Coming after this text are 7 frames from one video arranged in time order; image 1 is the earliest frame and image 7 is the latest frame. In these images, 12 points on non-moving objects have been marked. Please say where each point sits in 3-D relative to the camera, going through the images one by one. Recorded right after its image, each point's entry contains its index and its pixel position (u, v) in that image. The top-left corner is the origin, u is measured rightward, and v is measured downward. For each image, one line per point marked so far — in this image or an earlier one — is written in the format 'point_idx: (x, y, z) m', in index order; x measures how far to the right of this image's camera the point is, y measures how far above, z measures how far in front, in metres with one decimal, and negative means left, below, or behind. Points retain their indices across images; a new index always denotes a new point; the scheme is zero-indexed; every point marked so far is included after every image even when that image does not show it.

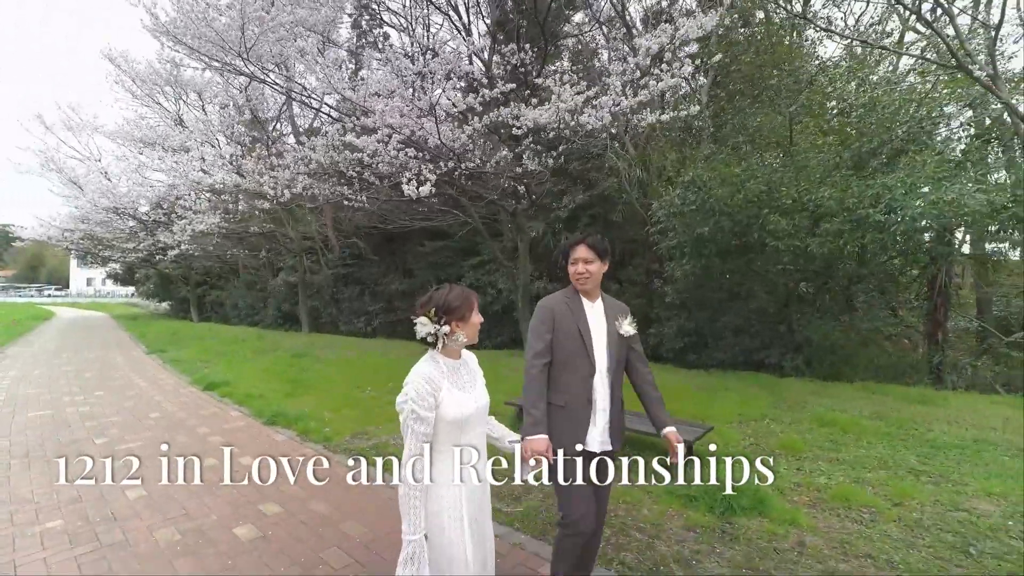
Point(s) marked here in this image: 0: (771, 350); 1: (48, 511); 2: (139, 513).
0: (+5.1, -1.2, +8.9) m
1: (-3.0, -1.4, +2.9) m
2: (-2.4, -1.4, +2.9) m
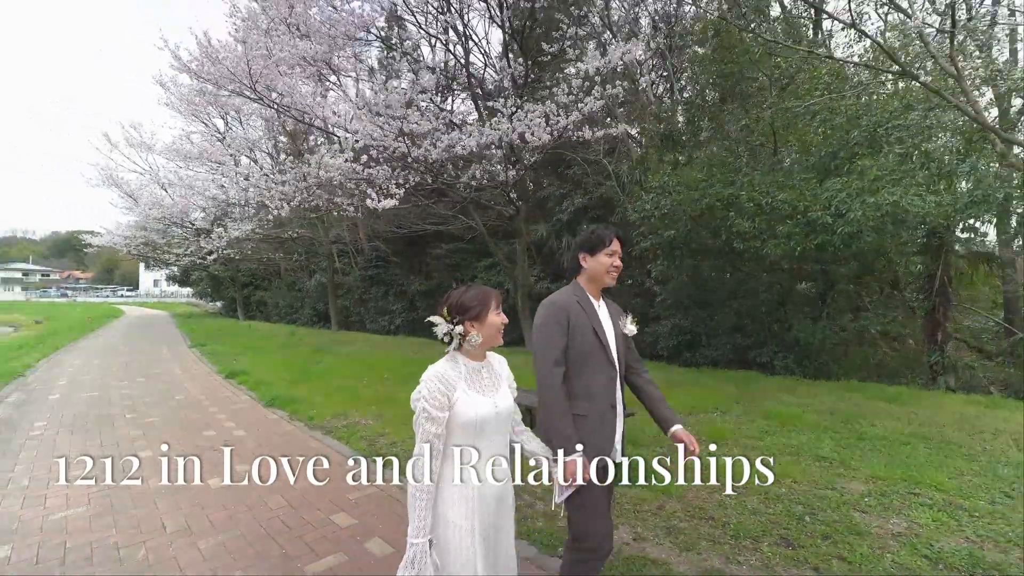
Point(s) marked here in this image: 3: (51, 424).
0: (+5.0, -1.2, +9.0) m
1: (-3.6, -1.5, +3.7) m
2: (-3.0, -1.4, +3.7) m
3: (-5.1, -1.5, +5.0) m
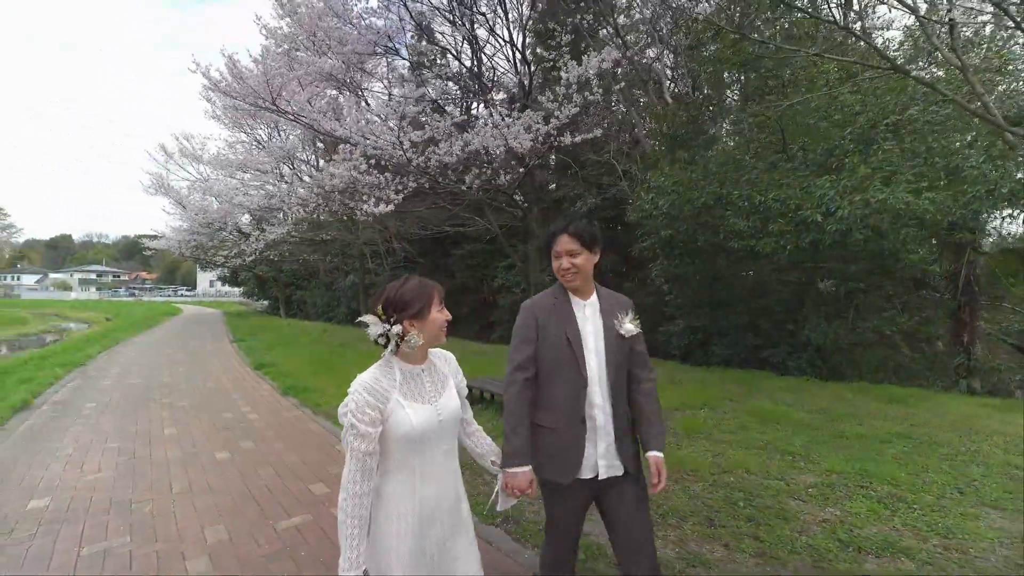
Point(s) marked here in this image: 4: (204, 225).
0: (+5.2, -1.2, +8.9) m
1: (-3.8, -1.4, +4.3) m
2: (-3.2, -1.4, +4.2) m
3: (-5.2, -1.5, +5.7) m
4: (-10.9, +2.2, +16.0) m
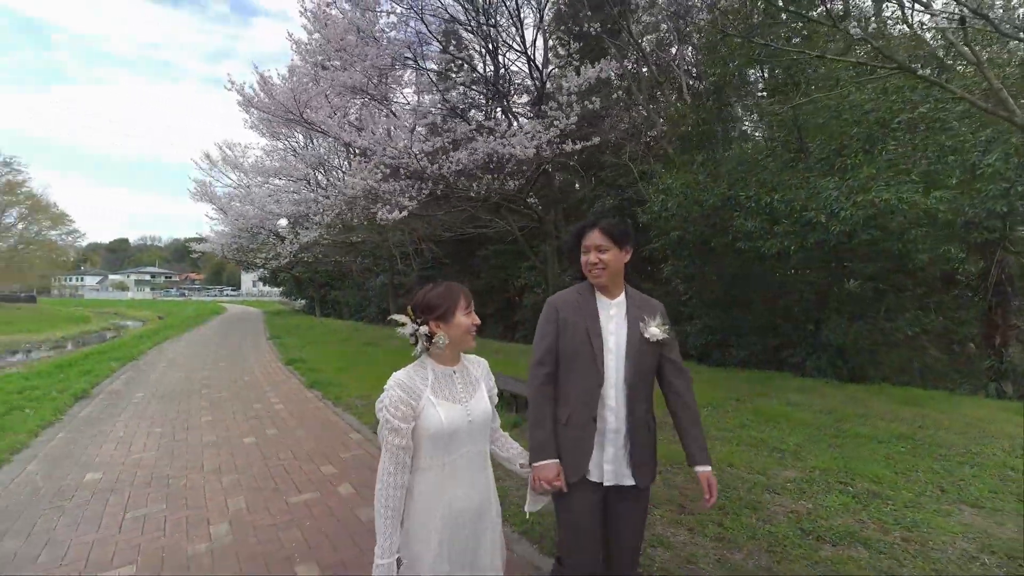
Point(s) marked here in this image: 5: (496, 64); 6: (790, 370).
0: (+5.5, -1.2, +8.8) m
1: (-3.8, -1.5, +4.9) m
2: (-3.2, -1.4, +4.7) m
3: (-5.0, -1.5, +6.3) m
4: (-10.0, +2.2, +17.0) m
5: (-0.4, +5.0, +10.4) m
6: (+5.4, -1.6, +8.9) m
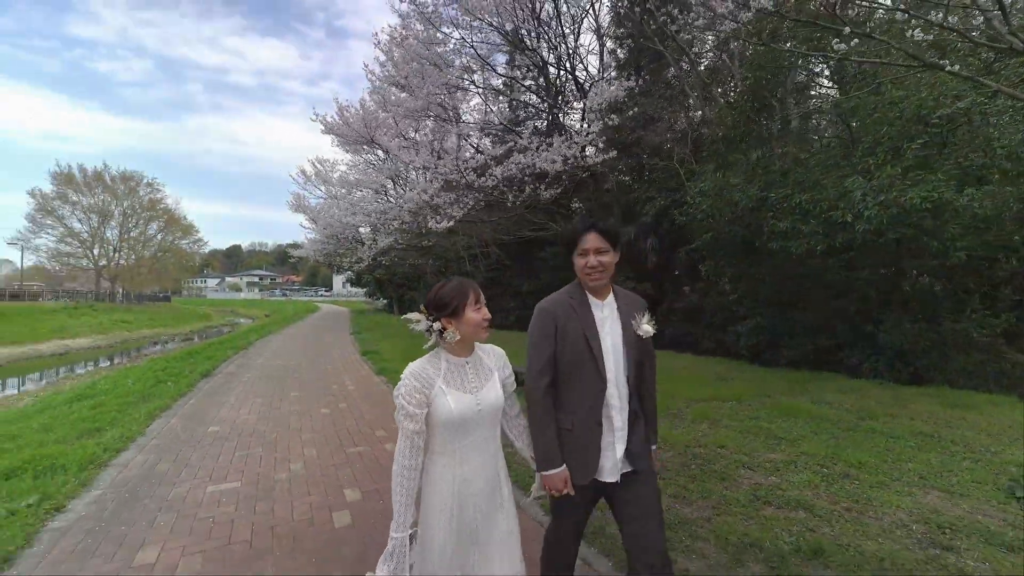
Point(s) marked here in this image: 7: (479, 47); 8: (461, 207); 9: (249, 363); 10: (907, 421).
0: (+6.4, -1.2, +8.5) m
1: (-3.4, -1.5, +6.1) m
2: (-2.9, -1.5, +5.9) m
3: (-4.4, -1.5, +7.8) m
4: (-7.6, +2.1, +19.1) m
5: (+0.8, +5.0, +11.0) m
6: (+6.3, -1.6, +8.6) m
7: (-0.9, +5.9, +11.1) m
8: (-1.4, +2.0, +11.5) m
9: (-5.4, -1.5, +9.4) m
10: (+4.2, -1.4, +4.8) m
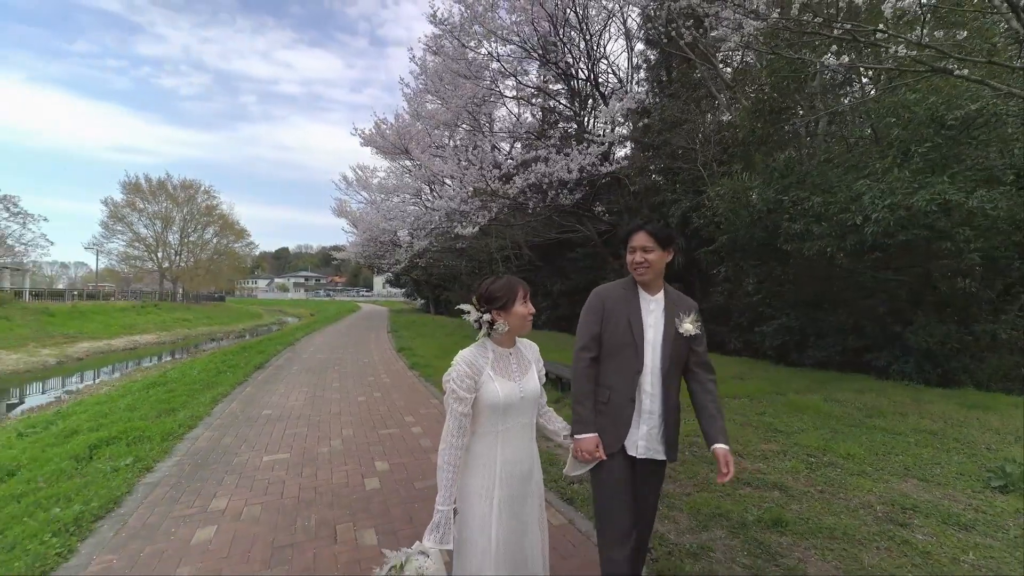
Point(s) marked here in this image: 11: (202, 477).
0: (+6.8, -1.2, +8.4) m
1: (-3.1, -1.5, +6.8) m
2: (-2.6, -1.5, +6.5) m
3: (-4.0, -1.5, +8.6) m
4: (-6.2, +2.1, +20.1) m
5: (+1.5, +5.0, +11.4) m
6: (+6.8, -1.6, +8.5) m
7: (-0.2, +5.9, +11.6) m
8: (-0.7, +2.0, +12.0) m
9: (-4.8, -1.6, +10.2) m
10: (+4.4, -1.4, +4.9) m
11: (-2.3, -1.4, +3.4) m
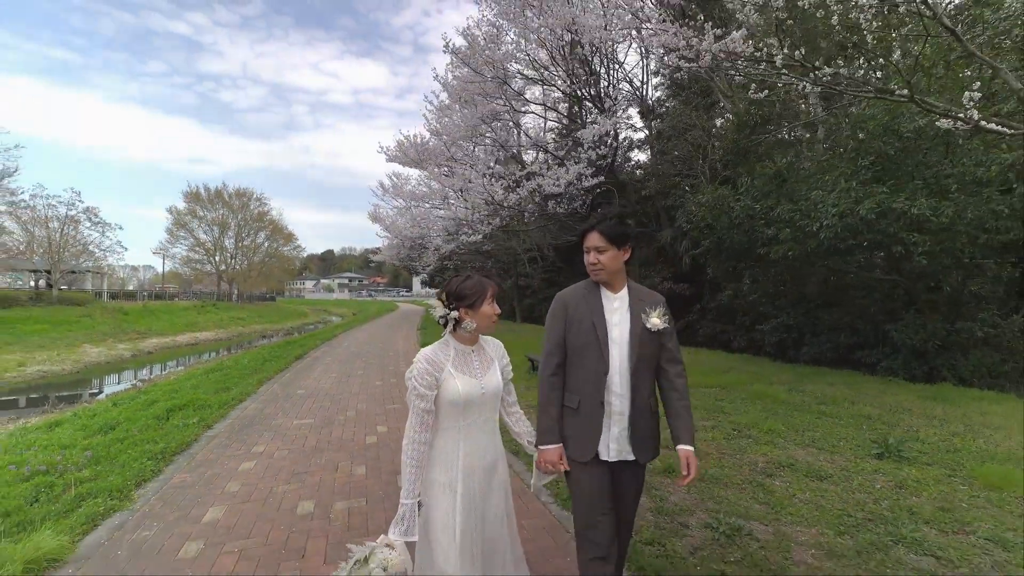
0: (+6.9, -1.2, +8.7) m
1: (-3.1, -1.5, +7.9) m
2: (-2.6, -1.5, +7.6) m
3: (-3.8, -1.5, +9.8) m
4: (-5.1, +2.1, +21.5) m
5: (+1.8, +5.0, +12.1) m
6: (+6.9, -1.6, +8.8) m
7: (+0.2, +5.9, +12.5) m
8: (-0.2, +2.0, +13.0) m
9: (-4.5, -1.6, +11.5) m
10: (+4.2, -1.4, +5.4) m
11: (-2.6, -1.4, +4.5) m
